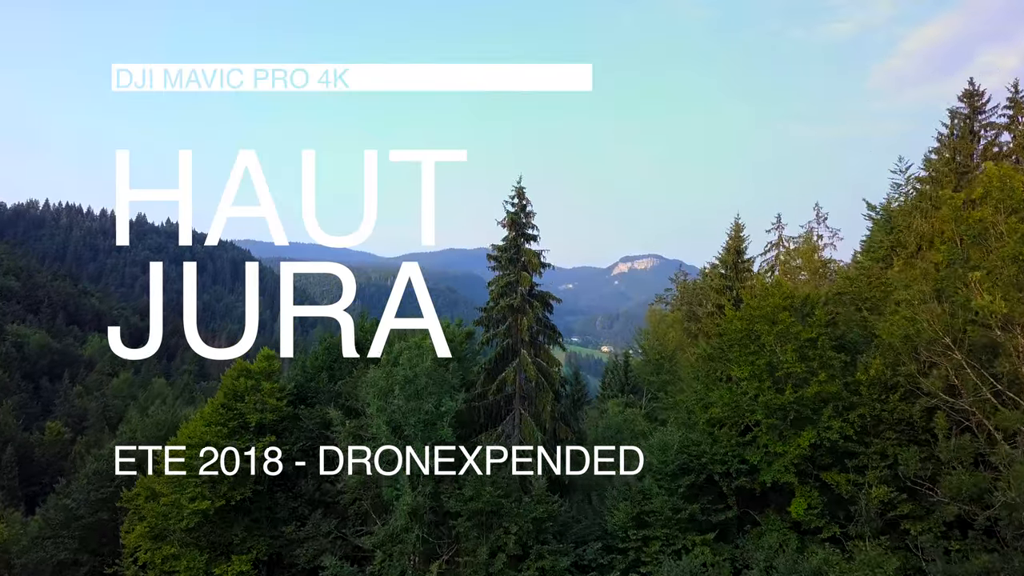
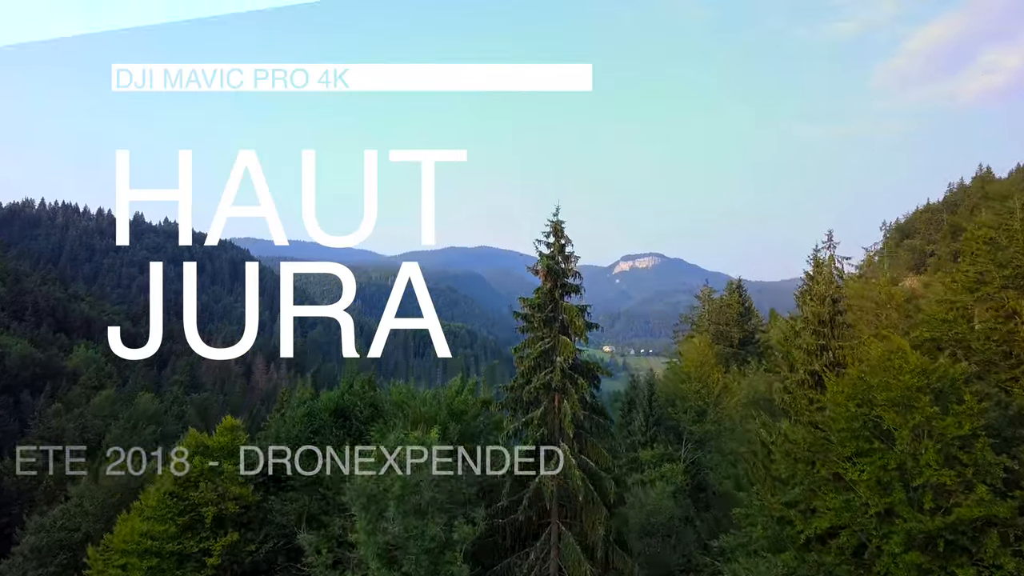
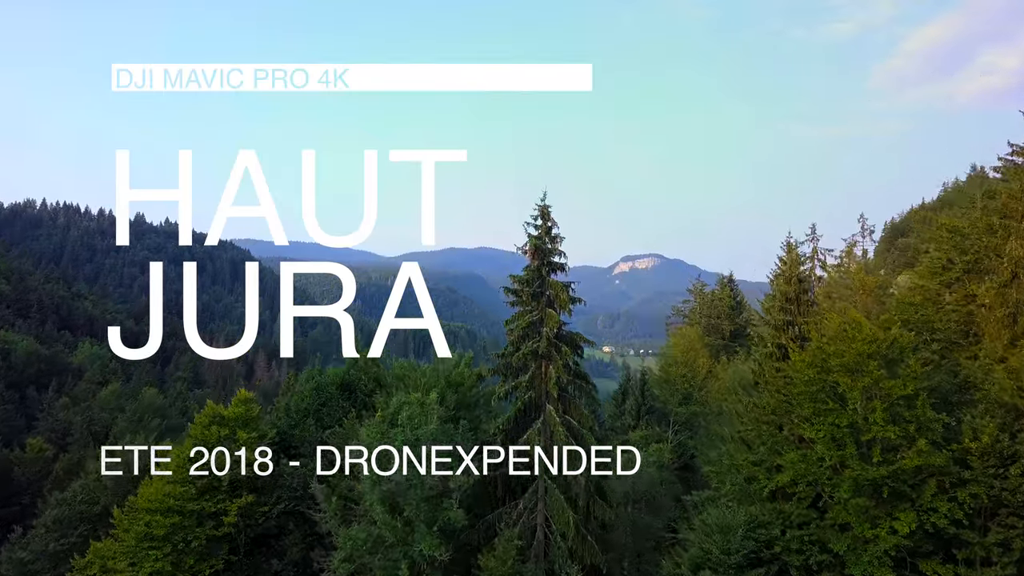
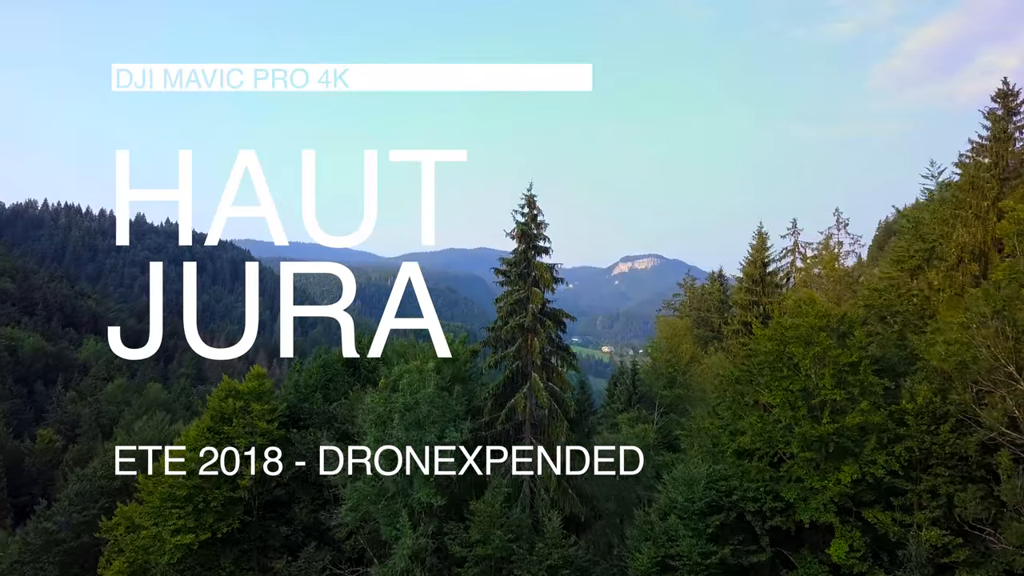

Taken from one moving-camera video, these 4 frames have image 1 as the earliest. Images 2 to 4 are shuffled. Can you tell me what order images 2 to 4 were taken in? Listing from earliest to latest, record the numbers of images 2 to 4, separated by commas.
4, 3, 2
